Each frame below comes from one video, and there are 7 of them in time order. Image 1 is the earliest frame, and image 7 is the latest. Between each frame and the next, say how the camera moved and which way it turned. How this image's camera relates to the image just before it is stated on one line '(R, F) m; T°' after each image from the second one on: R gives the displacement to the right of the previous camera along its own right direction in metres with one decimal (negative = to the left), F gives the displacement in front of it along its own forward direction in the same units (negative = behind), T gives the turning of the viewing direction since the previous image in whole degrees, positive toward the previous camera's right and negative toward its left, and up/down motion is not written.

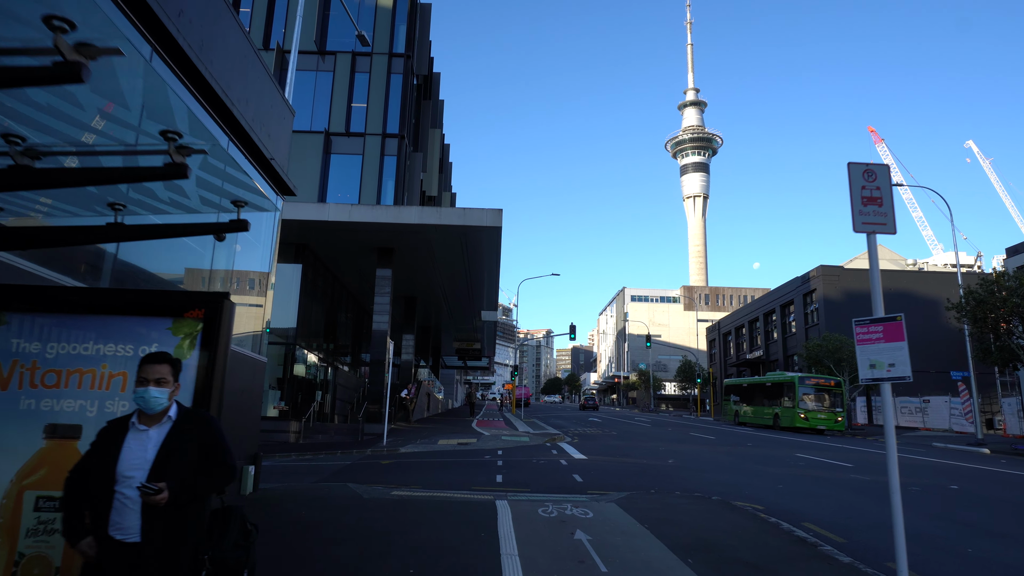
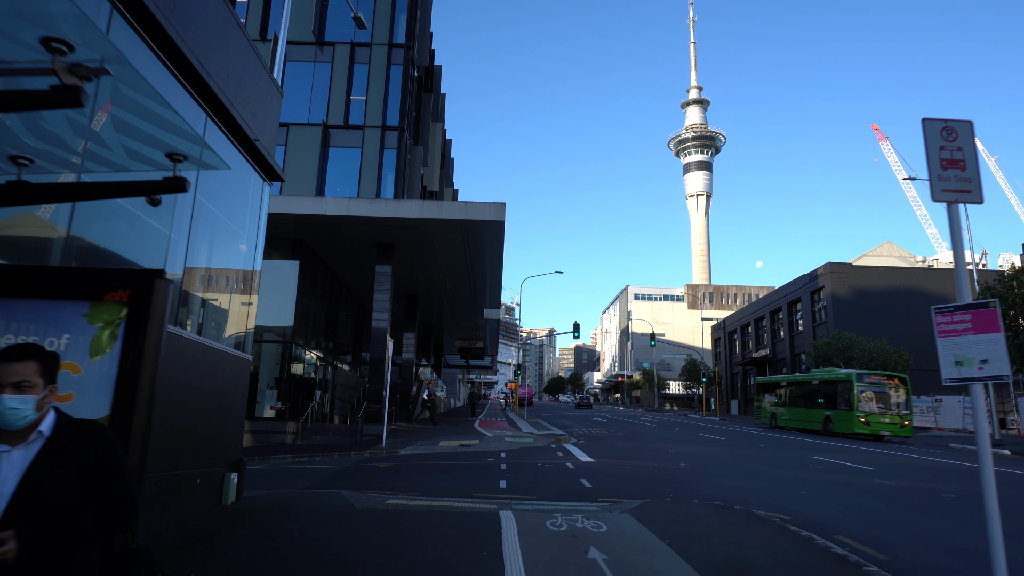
(0.0, +0.7) m; 0°
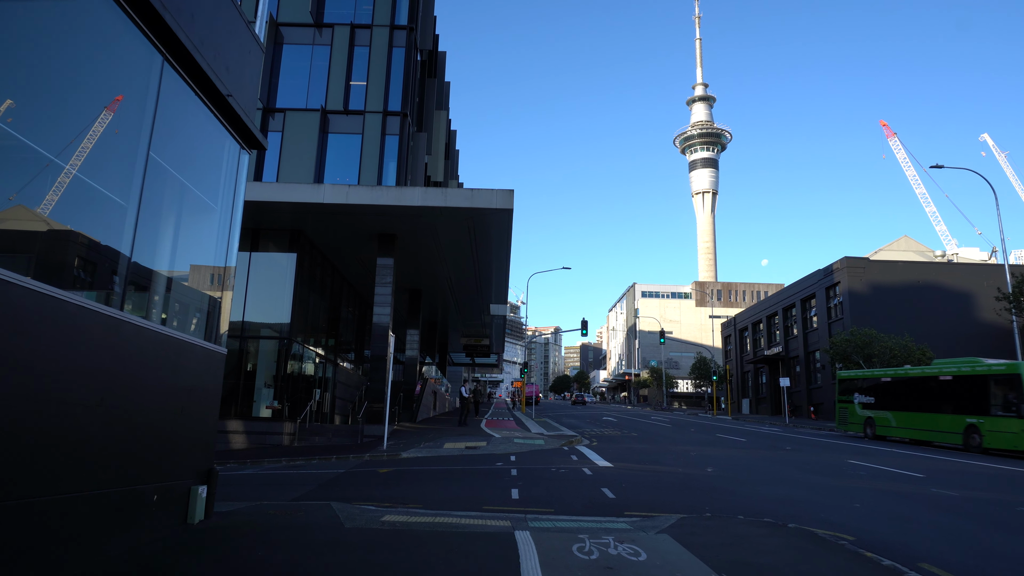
(-0.1, +1.2) m; 0°
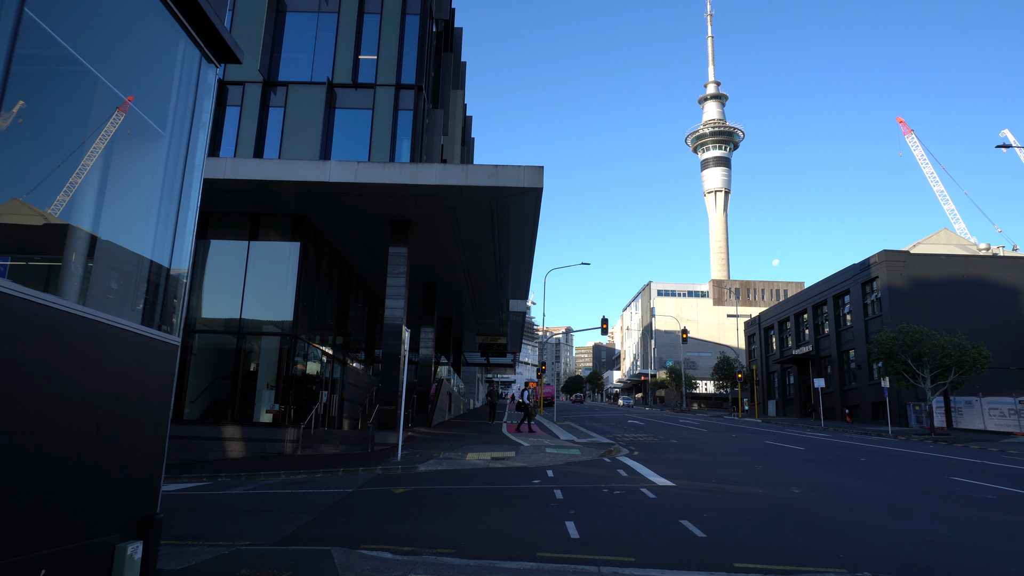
(-0.4, +2.2) m; -1°
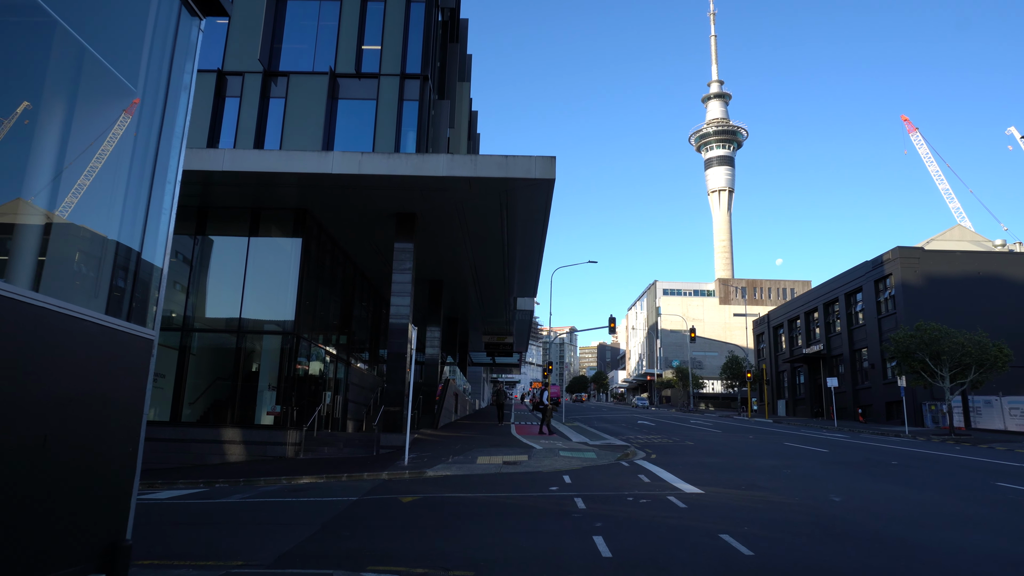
(-0.2, +0.7) m; 0°
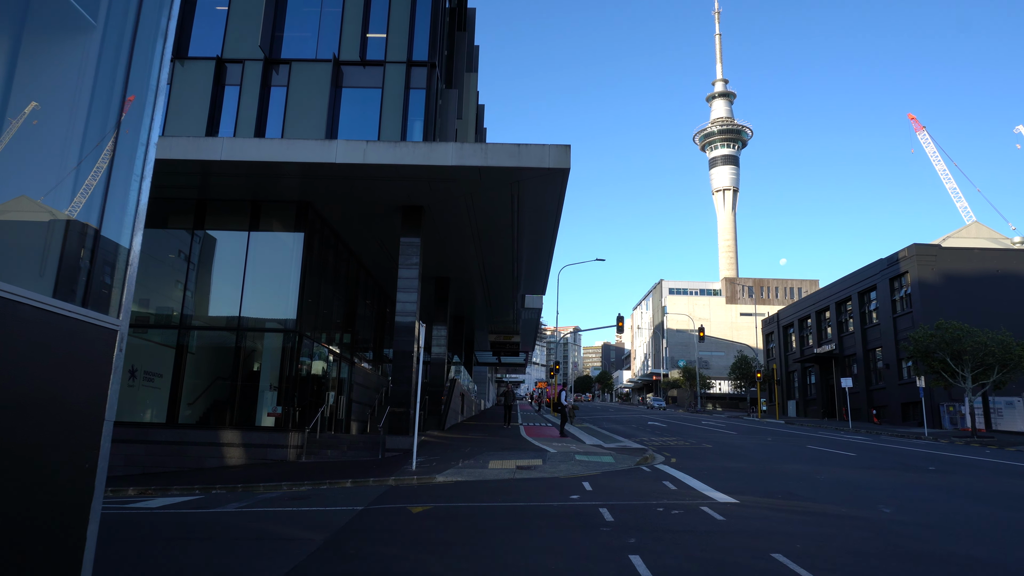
(-0.2, +0.8) m; 0°
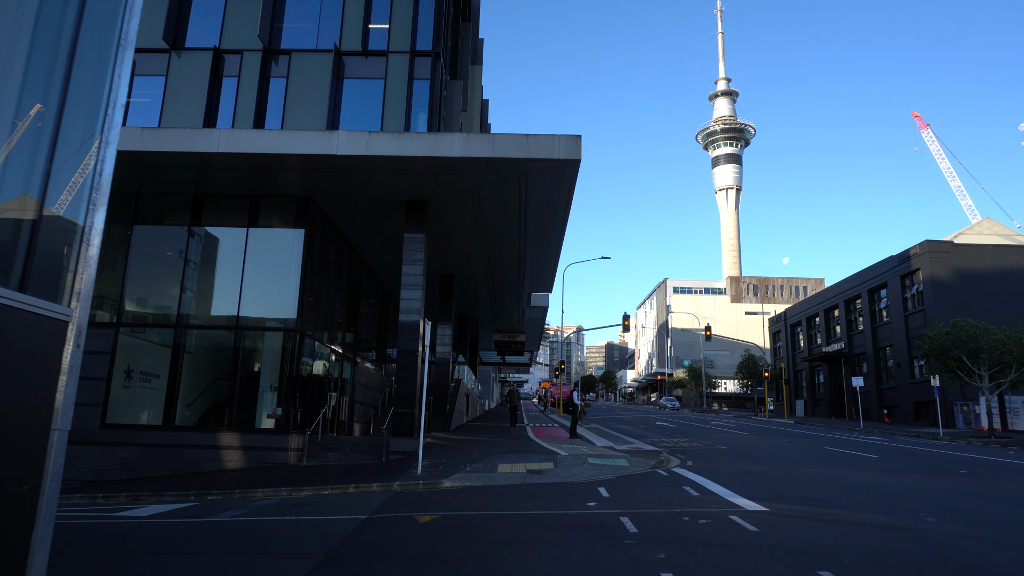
(-0.1, +0.6) m; 0°
